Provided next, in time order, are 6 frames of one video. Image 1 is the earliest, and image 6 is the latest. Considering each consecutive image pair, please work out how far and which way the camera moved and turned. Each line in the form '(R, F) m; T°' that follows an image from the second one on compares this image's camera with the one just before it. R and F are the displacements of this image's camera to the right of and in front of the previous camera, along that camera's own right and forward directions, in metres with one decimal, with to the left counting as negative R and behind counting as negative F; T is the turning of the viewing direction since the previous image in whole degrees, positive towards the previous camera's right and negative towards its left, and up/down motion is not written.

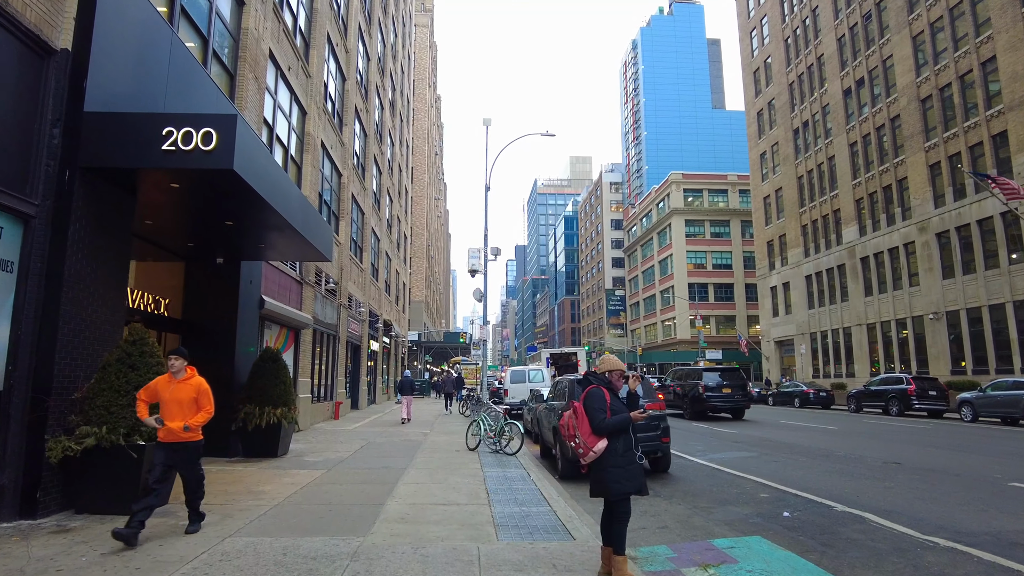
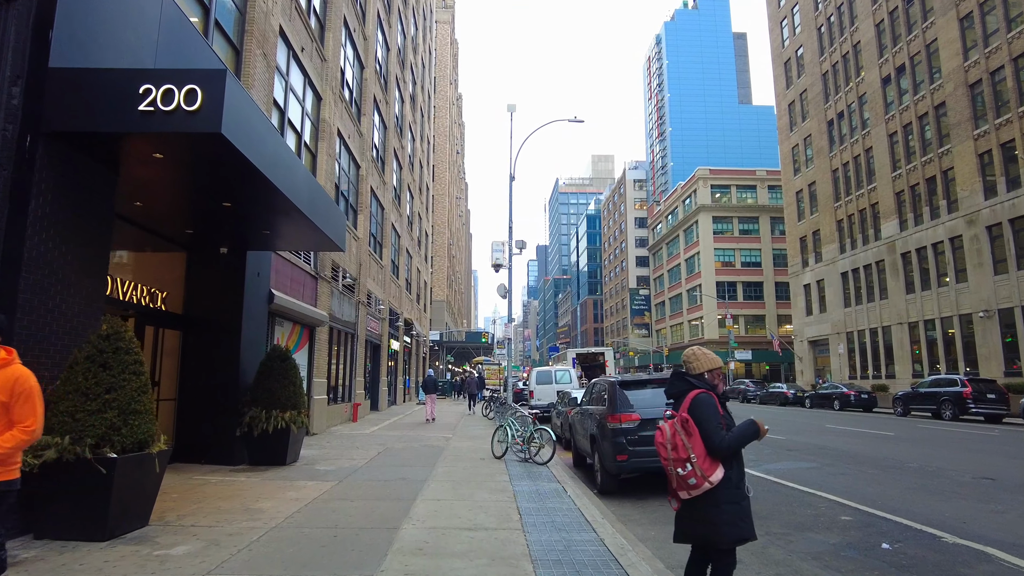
(-0.1, +1.1) m; -2°
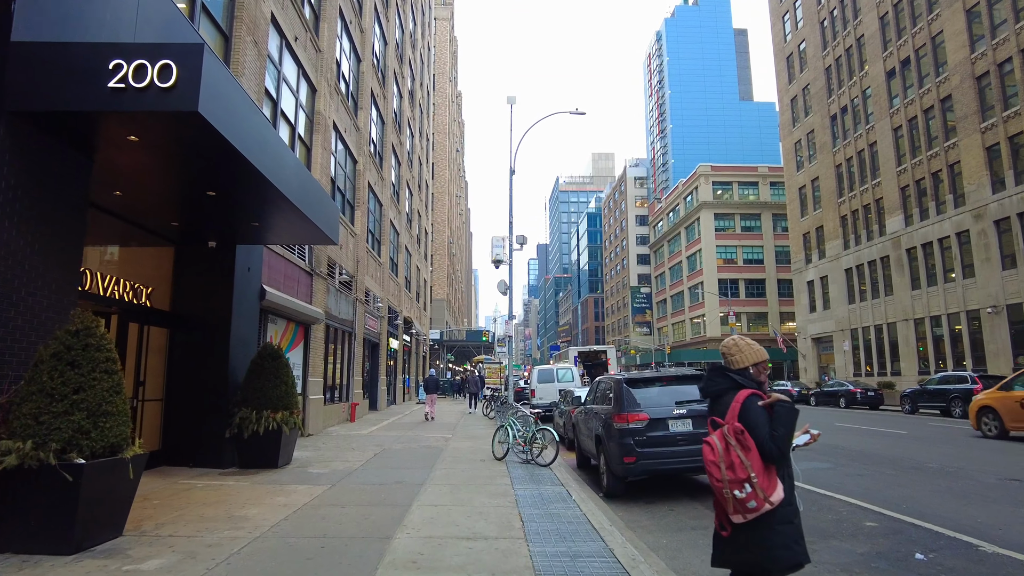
(0.0, +0.4) m; 0°
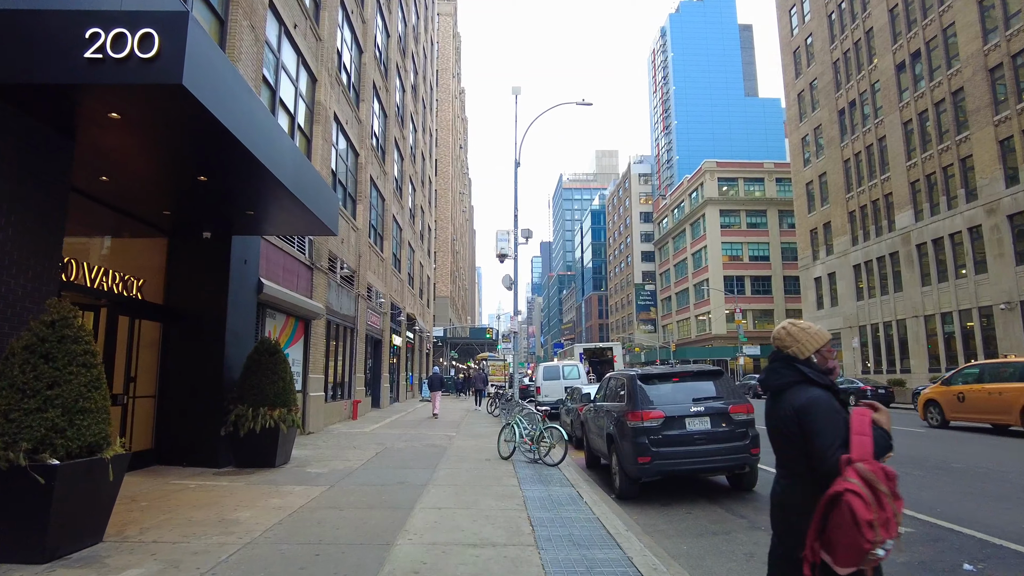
(-0.1, +0.4) m; 0°
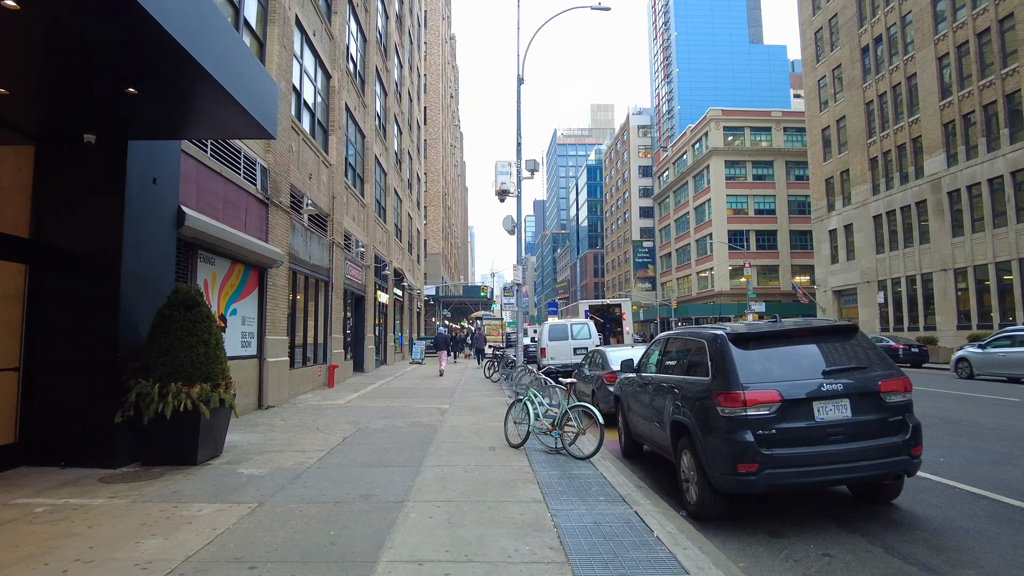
(-0.2, +2.9) m; +1°
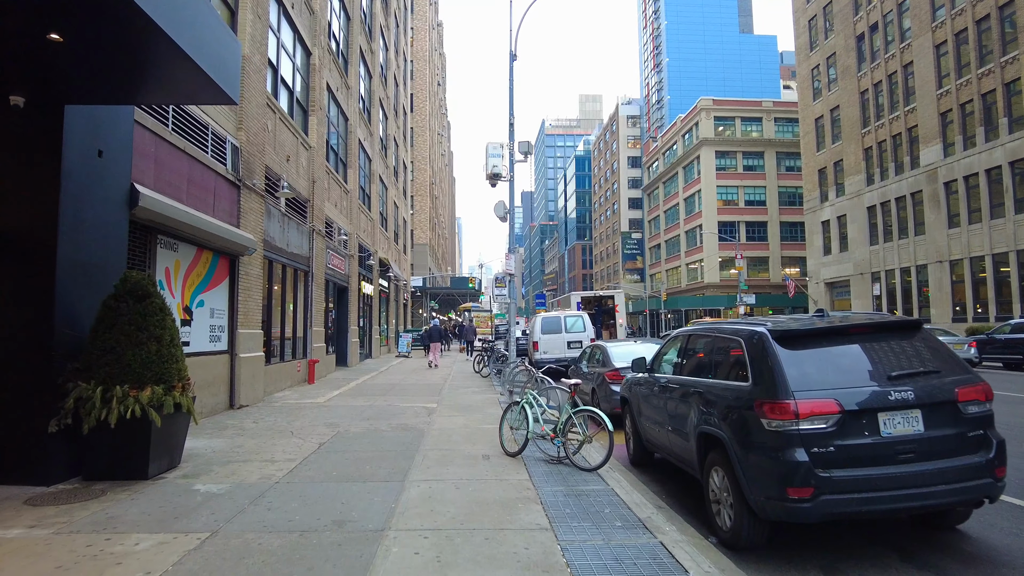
(-0.1, +0.9) m; +1°
